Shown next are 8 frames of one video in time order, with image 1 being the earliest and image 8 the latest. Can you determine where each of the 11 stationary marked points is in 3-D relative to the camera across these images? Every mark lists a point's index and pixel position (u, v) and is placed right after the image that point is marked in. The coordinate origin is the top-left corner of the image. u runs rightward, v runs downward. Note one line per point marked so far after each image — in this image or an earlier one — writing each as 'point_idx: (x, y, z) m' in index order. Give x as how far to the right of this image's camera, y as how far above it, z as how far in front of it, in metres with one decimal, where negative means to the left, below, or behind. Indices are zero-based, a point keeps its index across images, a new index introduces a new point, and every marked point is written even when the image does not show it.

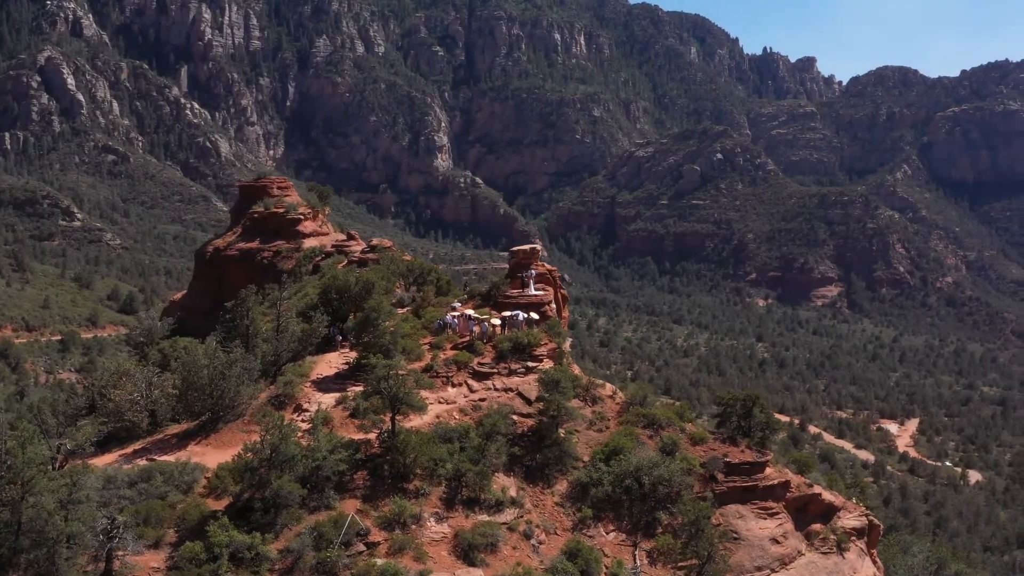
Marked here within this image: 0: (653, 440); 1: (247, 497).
0: (+3.6, -3.8, +16.6) m
1: (-5.1, -4.1, +13.0) m
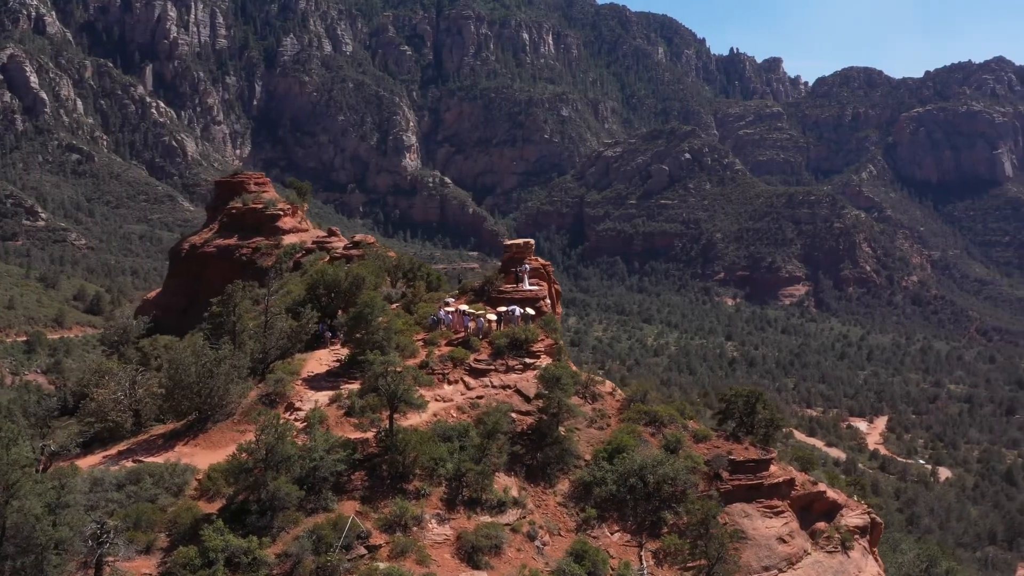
0: (+3.6, -3.6, +16.4) m
1: (-5.0, -3.9, +12.5) m
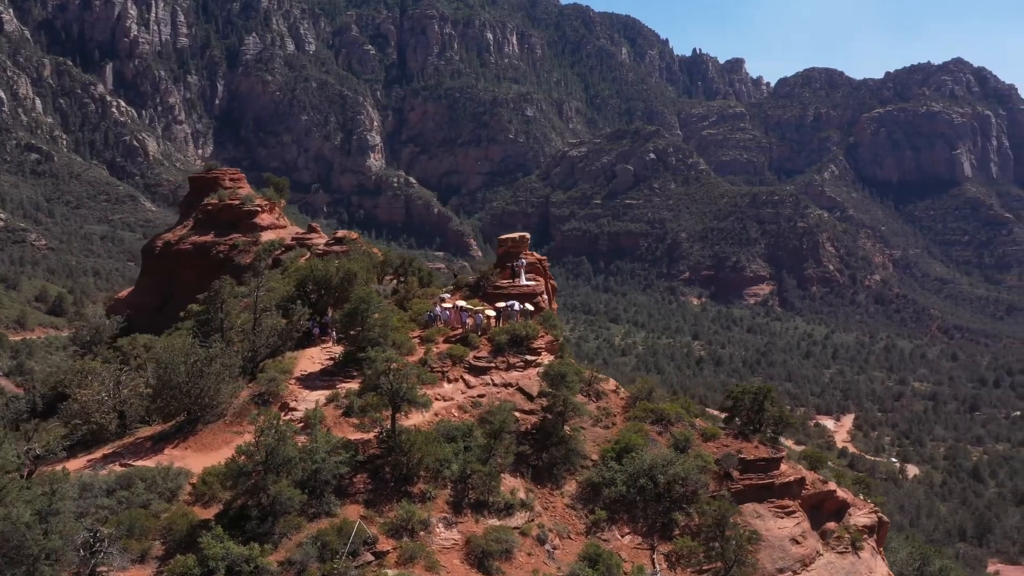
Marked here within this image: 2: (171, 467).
0: (+3.6, -3.5, +16.0) m
1: (-4.8, -3.8, +11.8) m
2: (-6.5, -3.4, +12.8) m
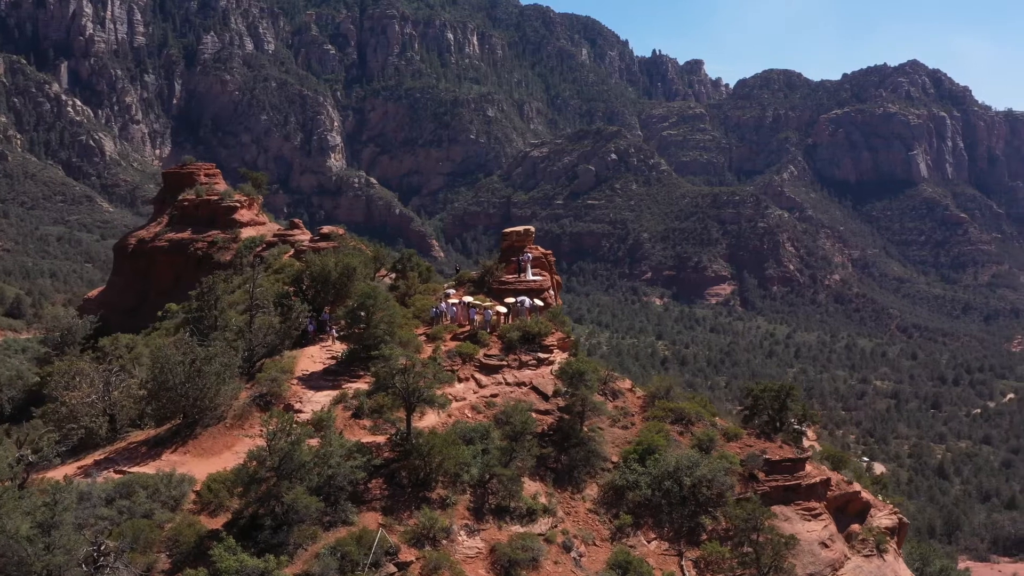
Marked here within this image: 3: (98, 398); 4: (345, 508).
0: (+4.0, -3.5, +15.5) m
1: (-4.3, -3.7, +11.0) m
2: (-6.1, -3.3, +11.9) m
3: (-9.6, -2.6, +15.5) m
4: (-2.9, -3.8, +11.5) m
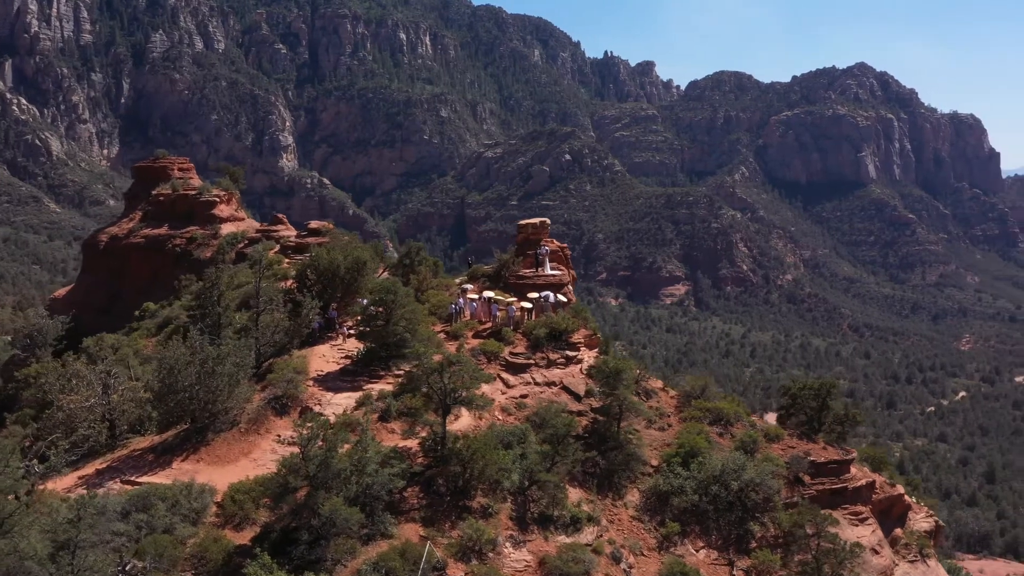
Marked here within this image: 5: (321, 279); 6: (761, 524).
0: (+4.7, -3.3, +14.8) m
1: (-3.4, -3.6, +10.0) m
2: (-5.2, -3.2, +10.9) m
3: (-8.9, -2.4, +14.3) m
4: (-2.0, -3.7, +10.6) m
5: (-5.6, +0.3, +19.8) m
6: (+4.9, -4.6, +13.0) m
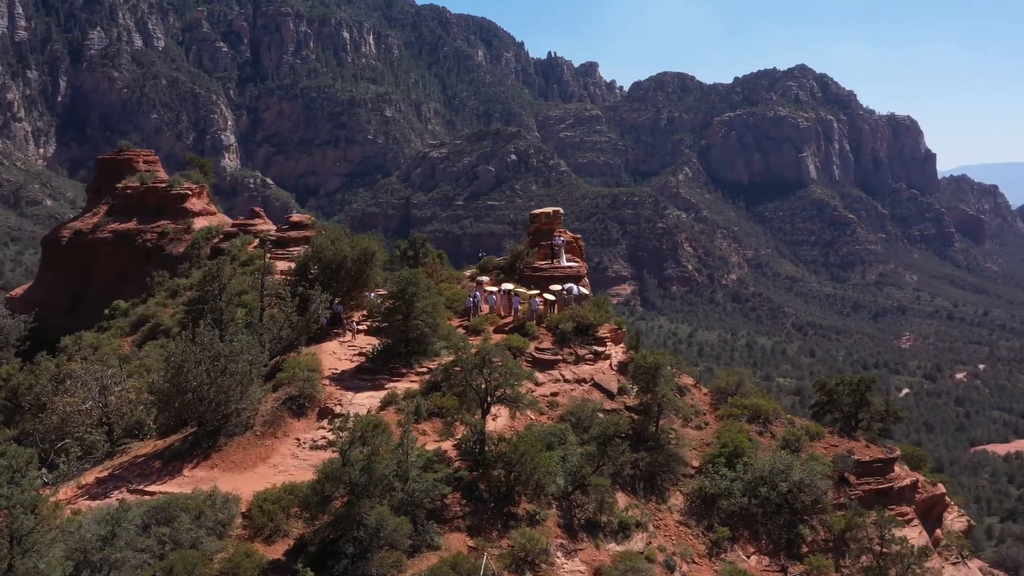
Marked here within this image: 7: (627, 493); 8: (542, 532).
0: (+5.3, -3.2, +14.2) m
1: (-2.6, -3.4, +9.1) m
2: (-4.4, -3.0, +9.9) m
3: (-8.2, -2.2, +13.1) m
4: (-1.2, -3.5, +9.7) m
5: (-5.2, +0.4, +18.8) m
6: (+5.6, -4.4, +12.4) m
7: (+2.1, -3.8, +12.2) m
8: (+0.4, -3.8, +10.5) m
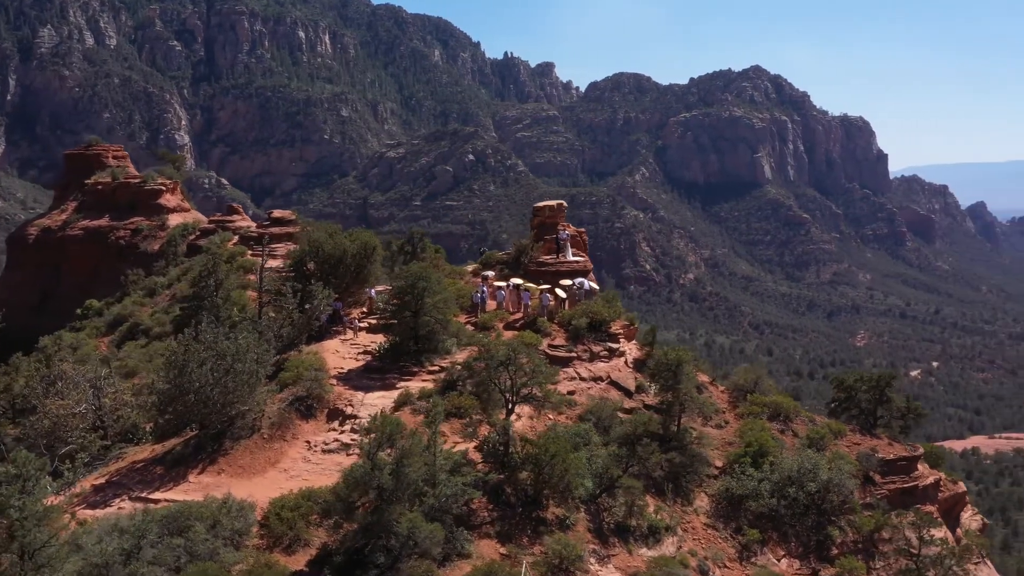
0: (+5.7, -3.1, +13.8) m
1: (-2.1, -3.3, +8.5) m
2: (-3.9, -2.9, +9.2) m
3: (-7.8, -2.1, +12.3) m
4: (-0.7, -3.4, +9.1) m
5: (-5.0, +0.6, +18.0) m
6: (+5.9, -4.3, +12.1) m
7: (+2.5, -3.7, +11.8) m
8: (+0.9, -3.7, +10.0) m
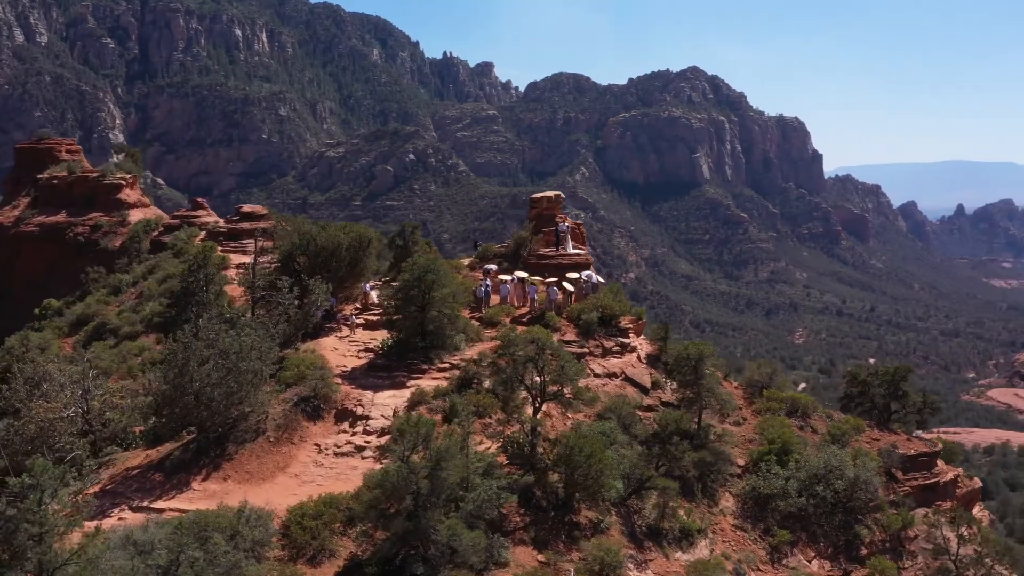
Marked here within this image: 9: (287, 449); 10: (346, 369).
0: (+5.9, -2.9, +13.5) m
1: (-1.5, -3.2, +7.8) m
2: (-3.4, -2.8, +8.4) m
3: (-7.5, -2.0, +11.3) m
4: (-0.2, -3.3, +8.5) m
5: (-5.0, +0.7, +17.2) m
6: (+6.3, -4.2, +11.8) m
7: (+2.9, -3.5, +11.3) m
8: (+1.4, -3.6, +9.4) m
9: (-3.6, -2.6, +10.6) m
10: (-3.3, -1.6, +13.2) m
